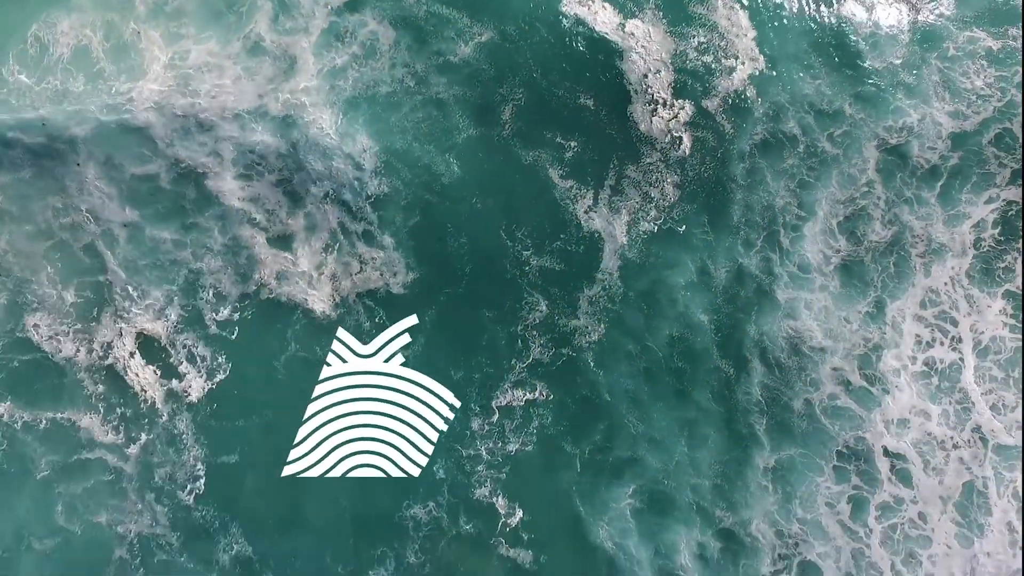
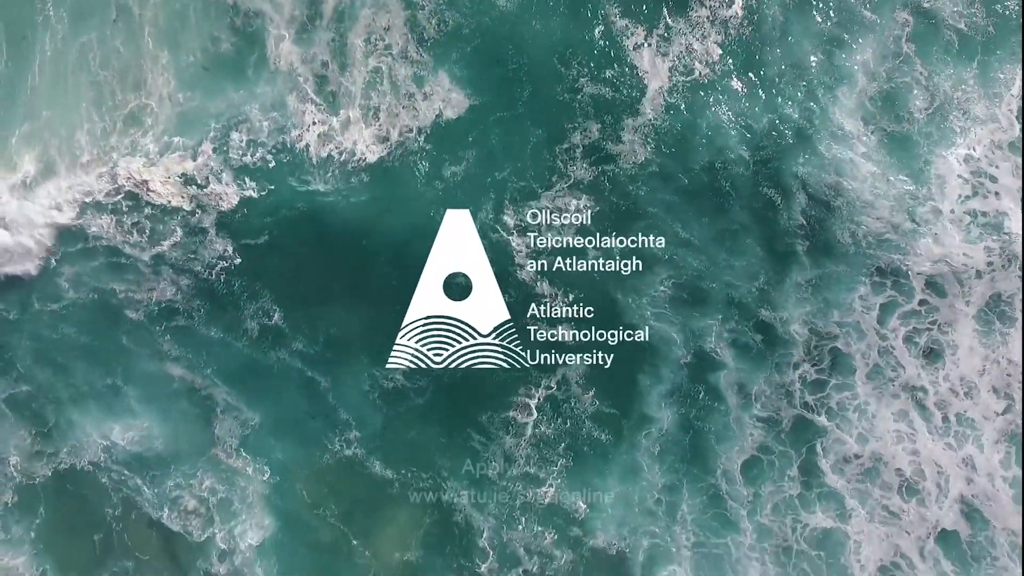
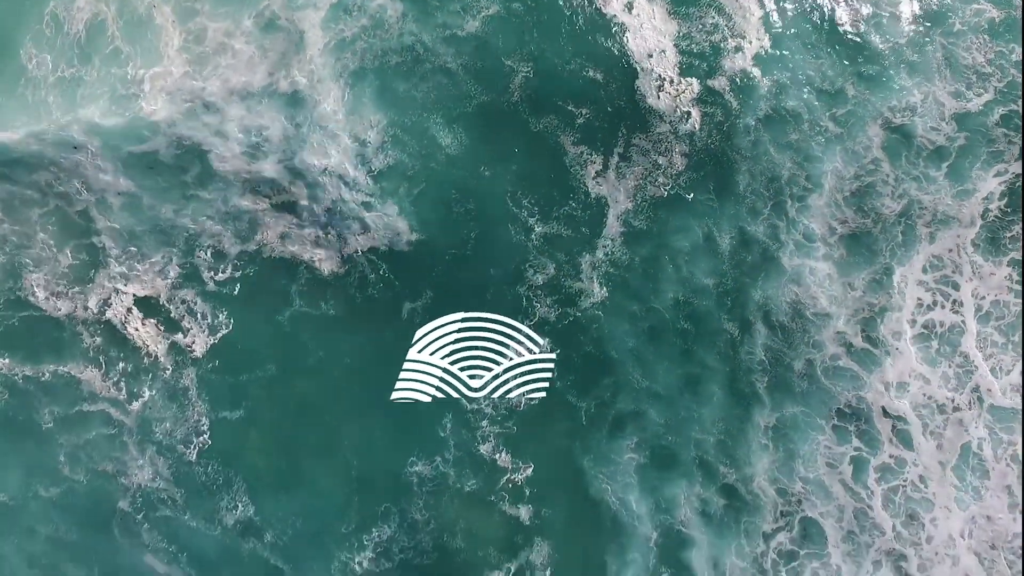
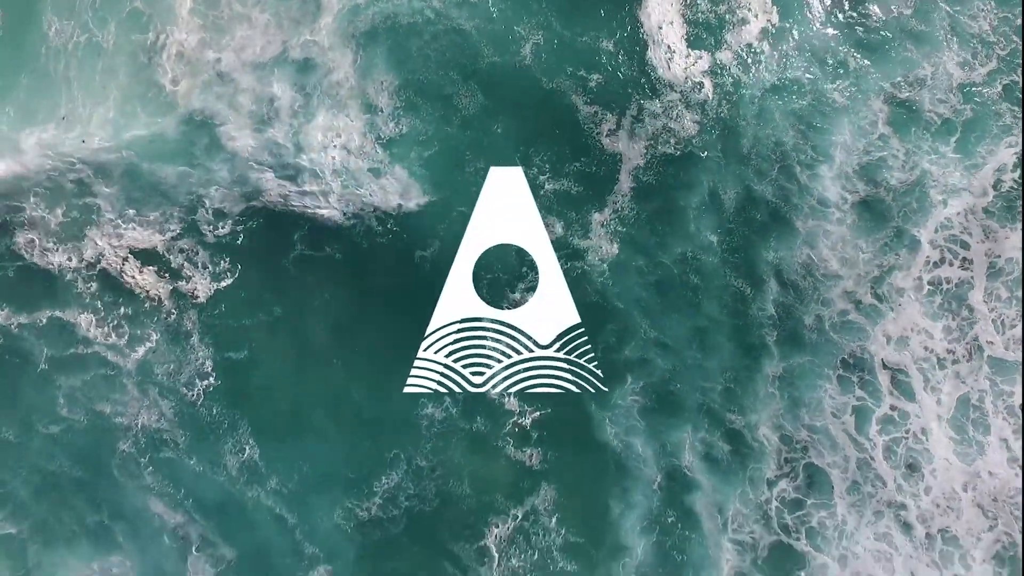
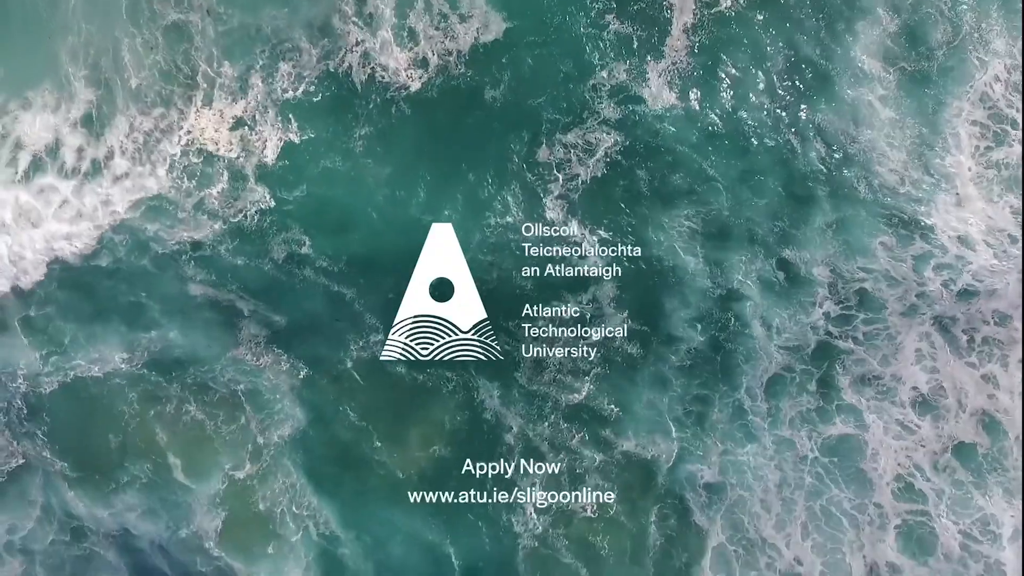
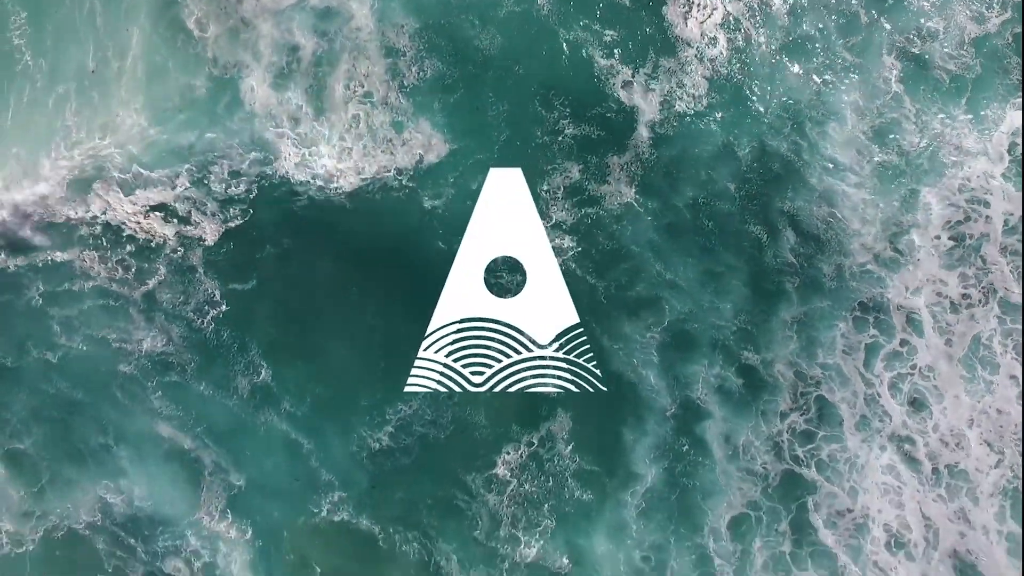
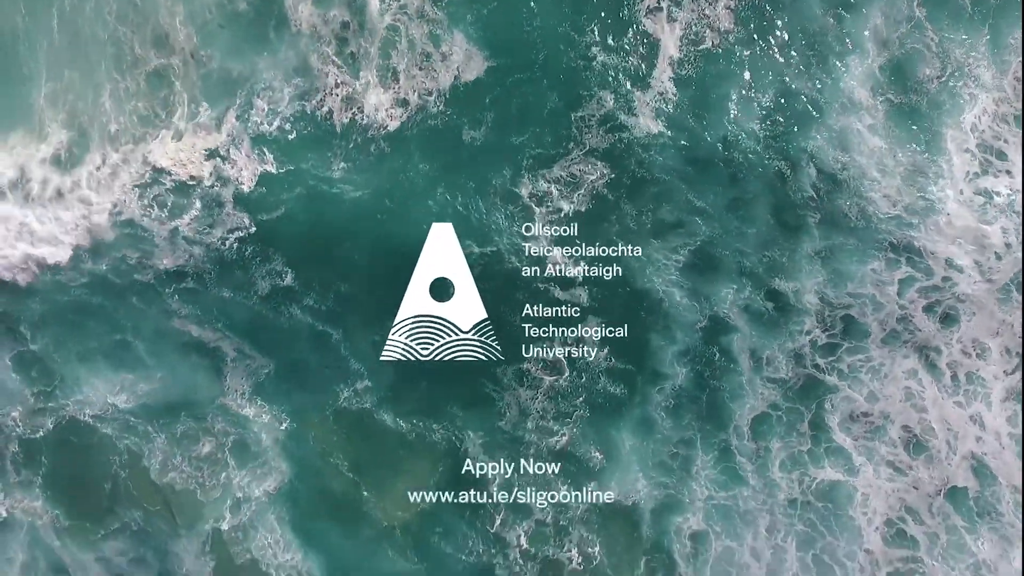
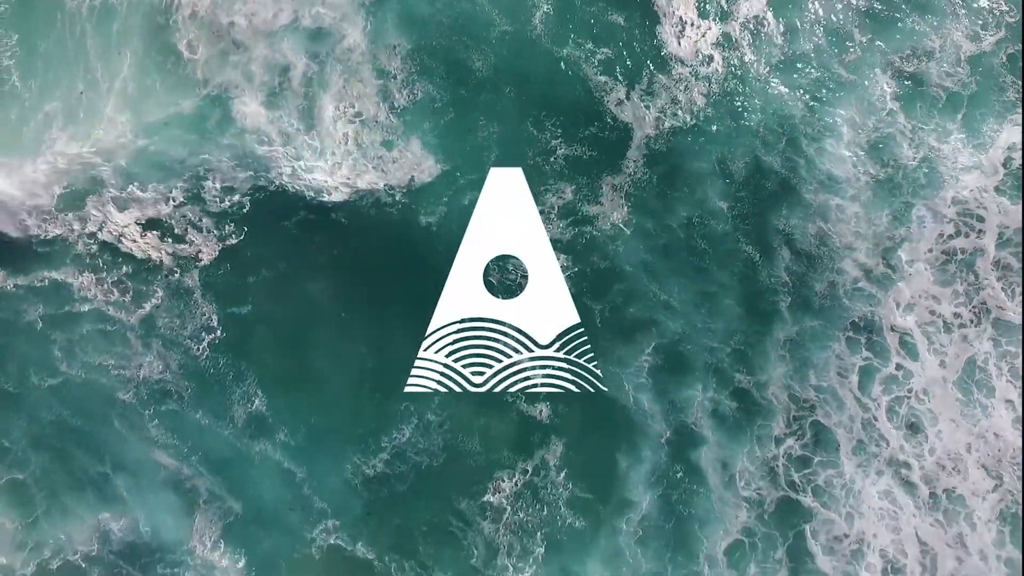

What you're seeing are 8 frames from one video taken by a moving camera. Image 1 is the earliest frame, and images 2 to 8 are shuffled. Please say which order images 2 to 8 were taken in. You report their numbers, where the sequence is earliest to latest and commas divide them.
3, 4, 8, 6, 2, 7, 5
